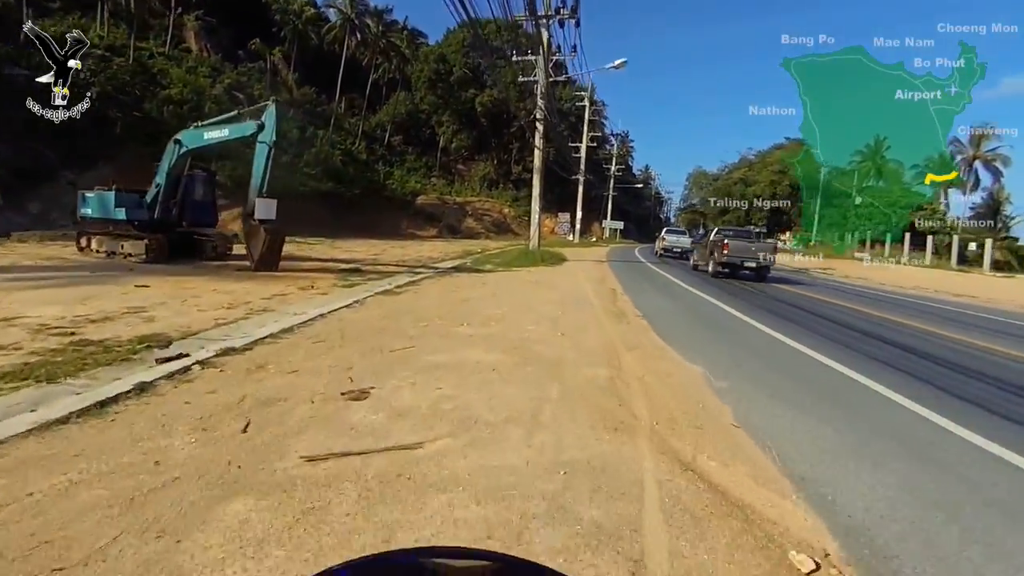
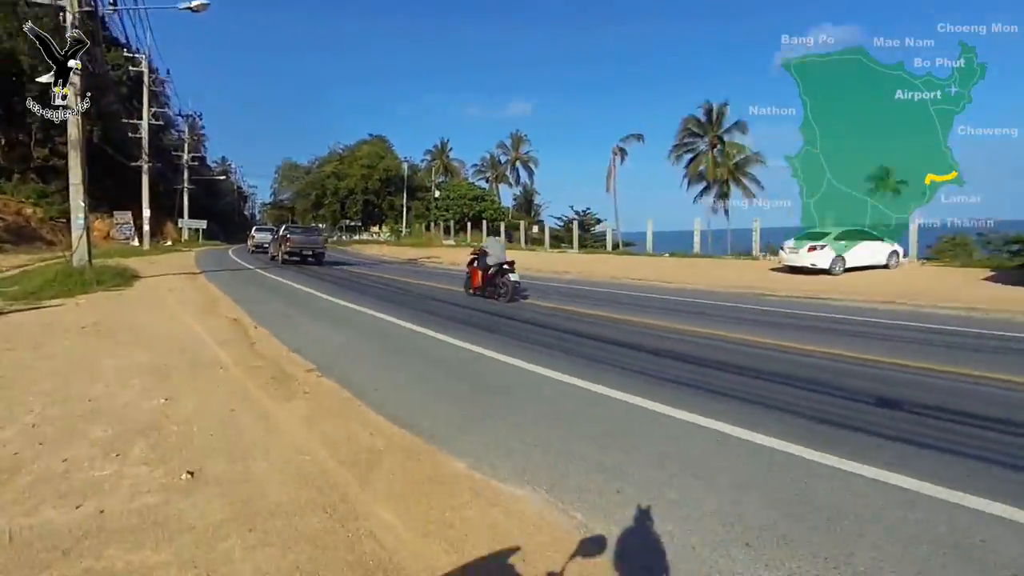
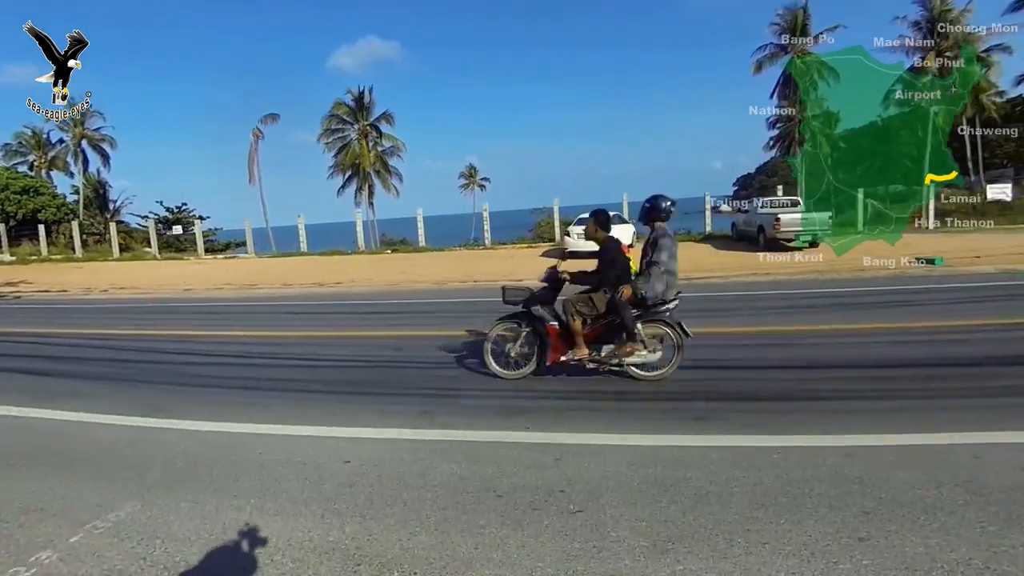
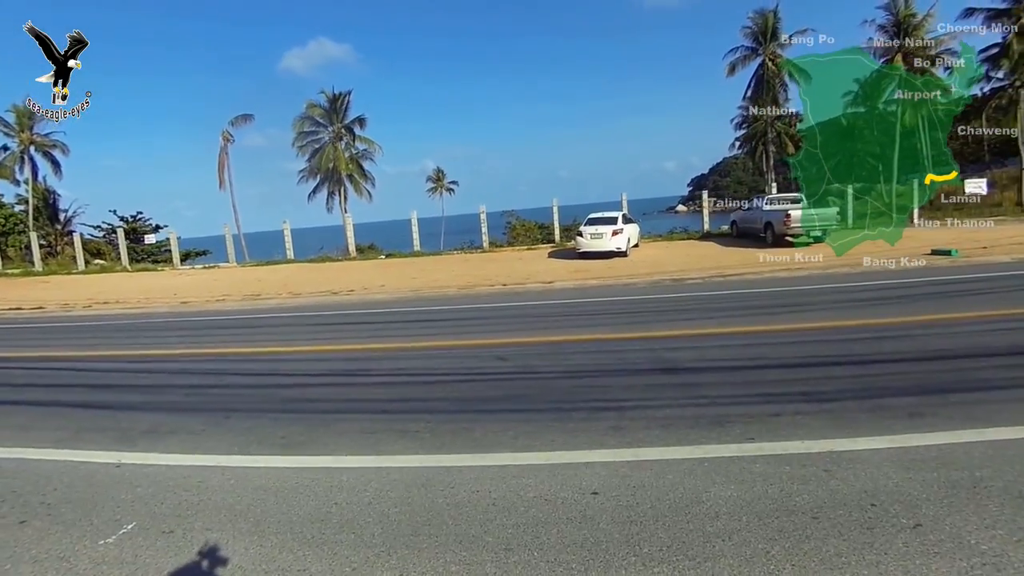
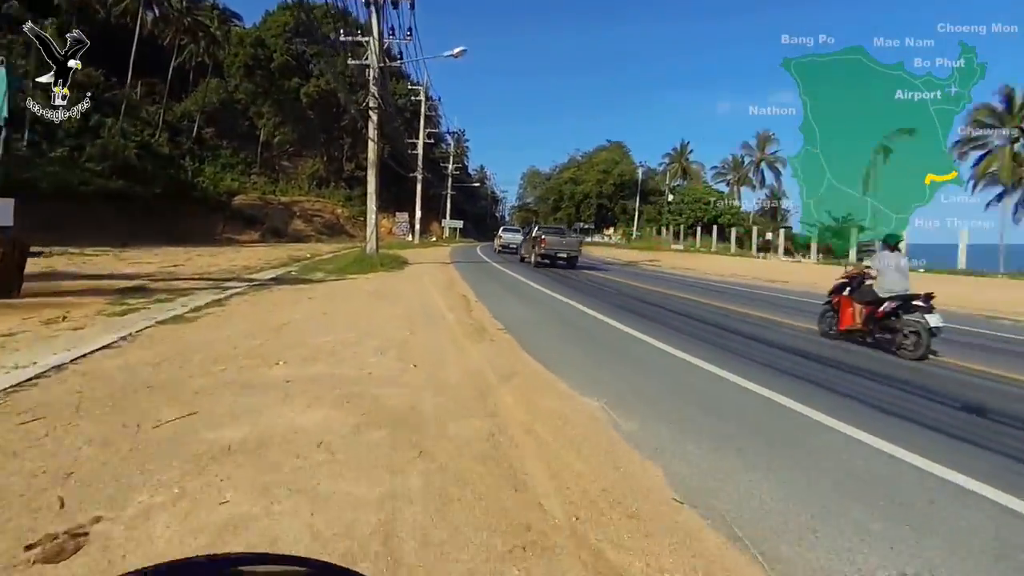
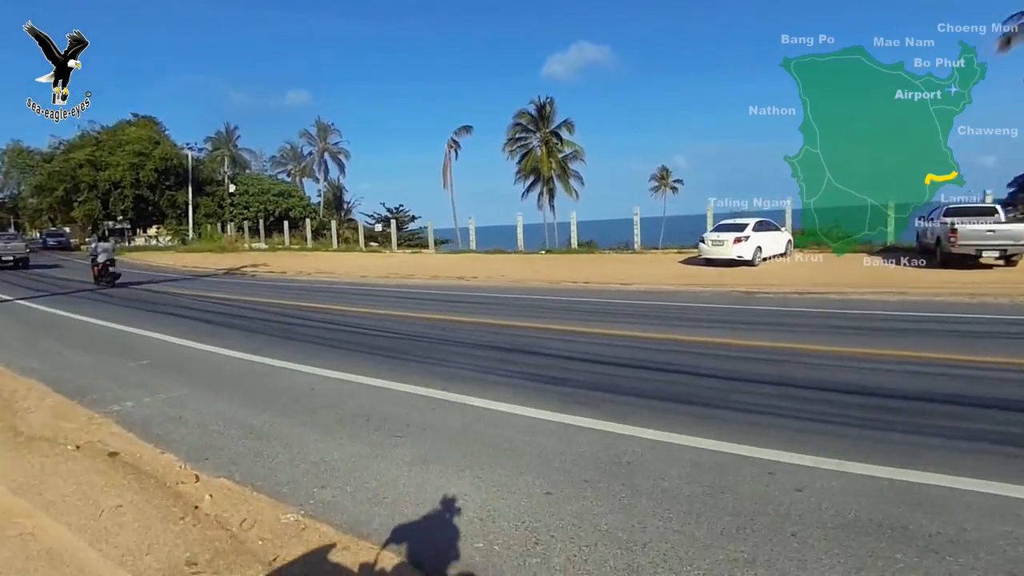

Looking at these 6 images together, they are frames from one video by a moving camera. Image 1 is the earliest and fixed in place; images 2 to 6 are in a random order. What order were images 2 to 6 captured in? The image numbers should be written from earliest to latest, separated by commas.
5, 2, 6, 3, 4
